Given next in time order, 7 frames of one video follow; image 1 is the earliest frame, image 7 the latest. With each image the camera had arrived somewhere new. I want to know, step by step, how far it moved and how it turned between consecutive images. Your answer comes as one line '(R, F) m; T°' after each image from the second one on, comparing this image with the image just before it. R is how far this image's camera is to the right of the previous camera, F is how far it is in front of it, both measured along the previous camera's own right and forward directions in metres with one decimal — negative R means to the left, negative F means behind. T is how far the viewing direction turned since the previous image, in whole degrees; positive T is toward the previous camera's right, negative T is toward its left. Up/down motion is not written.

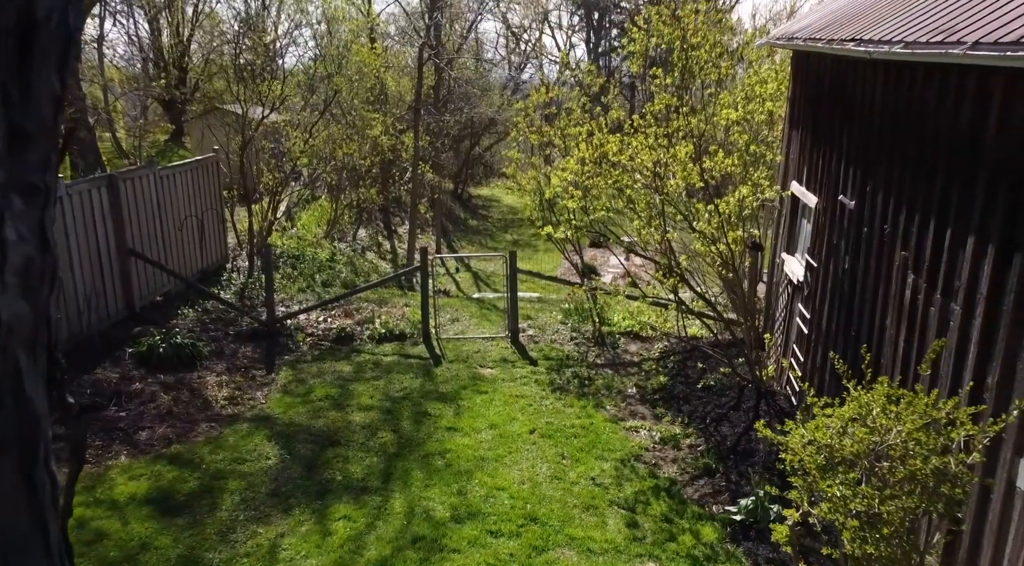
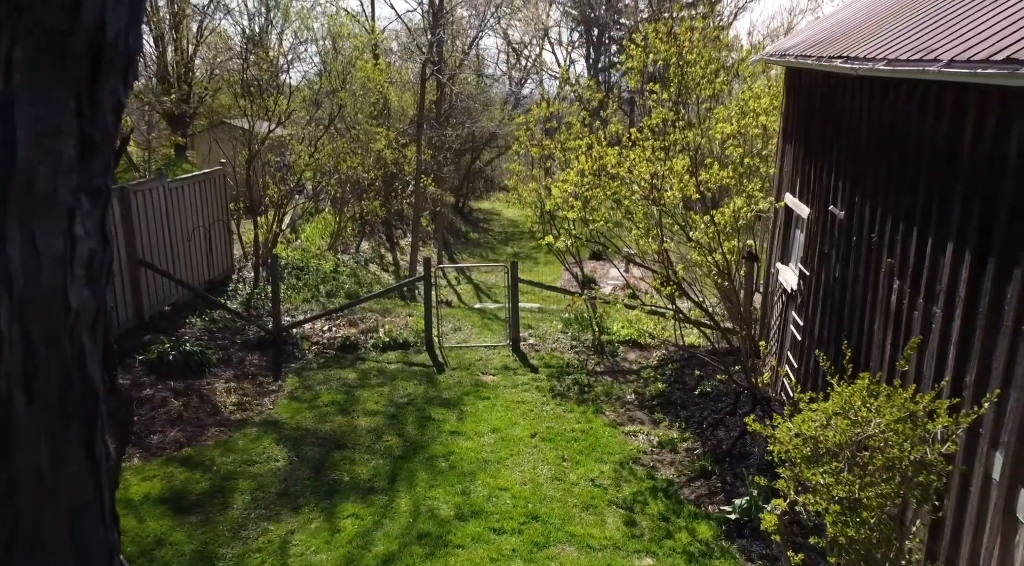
(0.0, -0.2) m; 0°
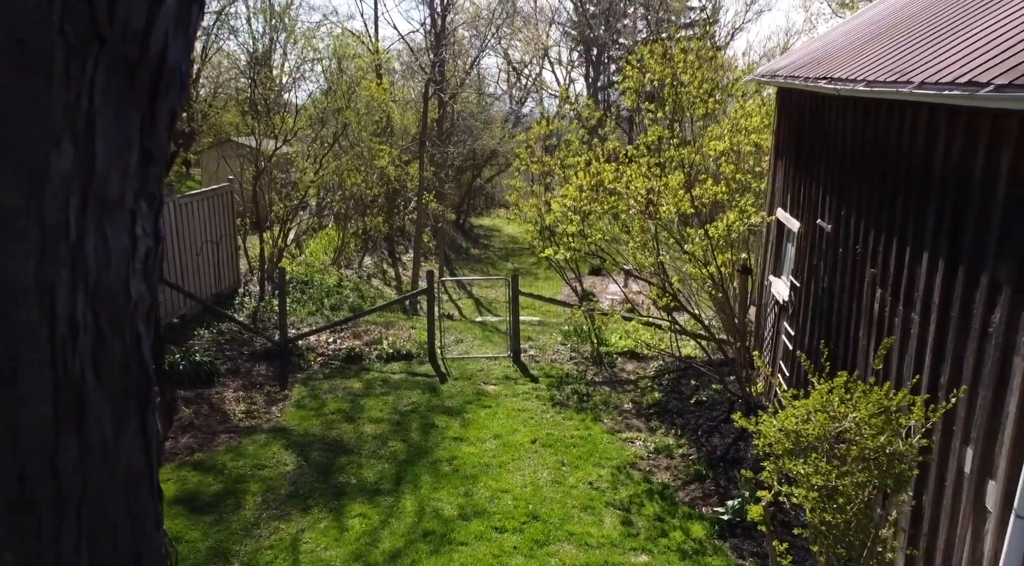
(0.0, -0.3) m; 0°
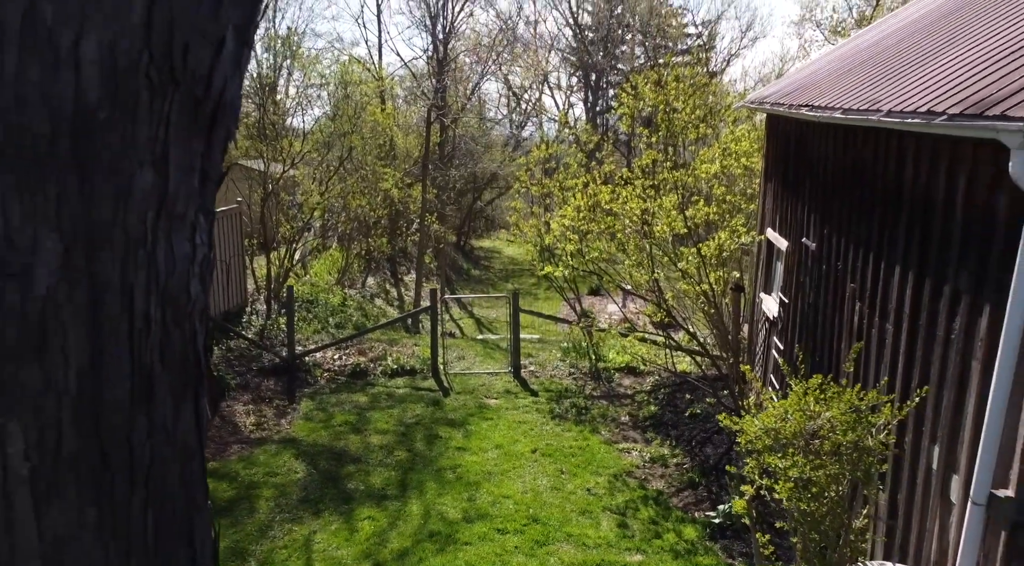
(0.0, -0.3) m; 0°
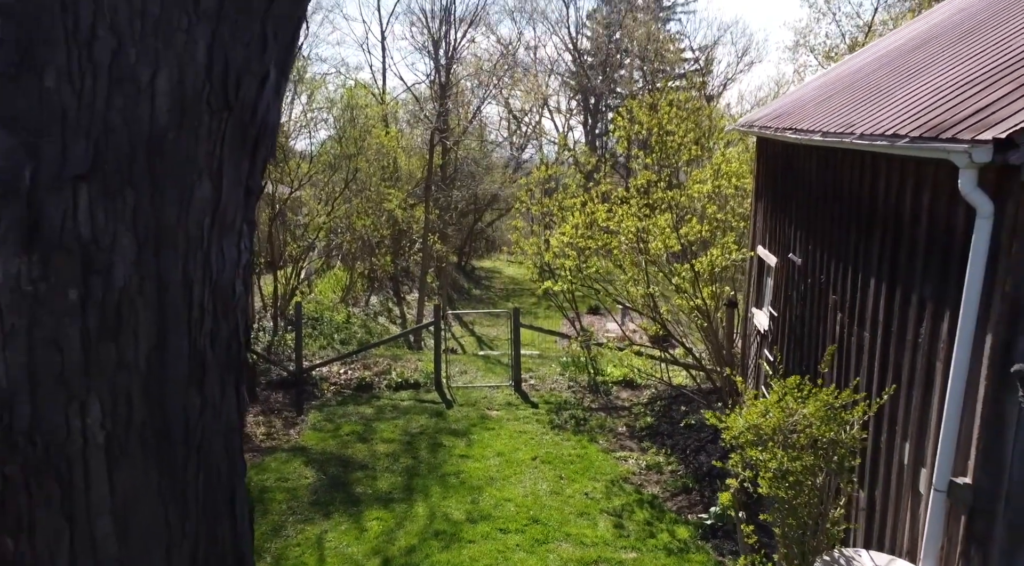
(0.0, -0.3) m; 0°
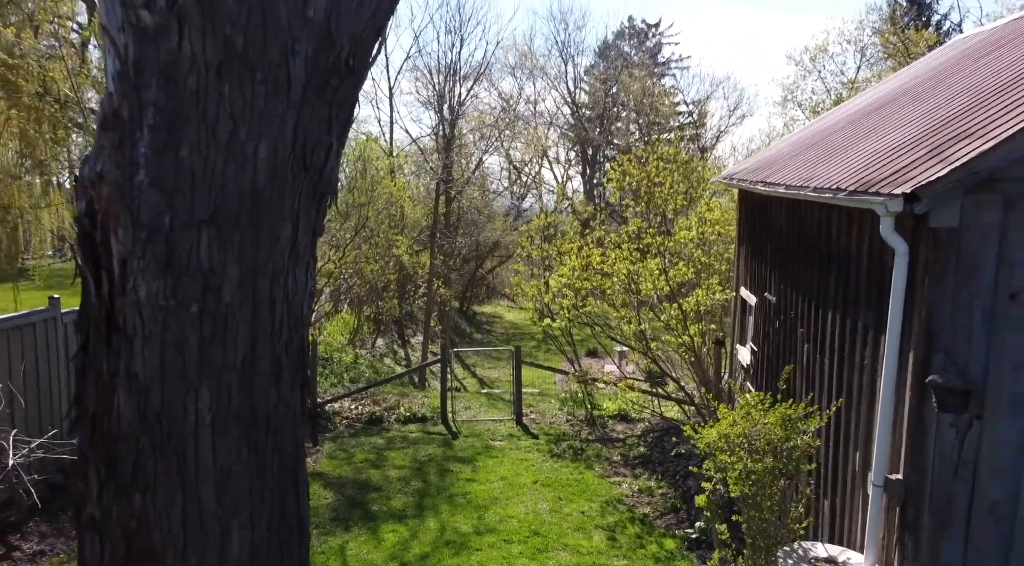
(0.0, -0.8) m; 0°
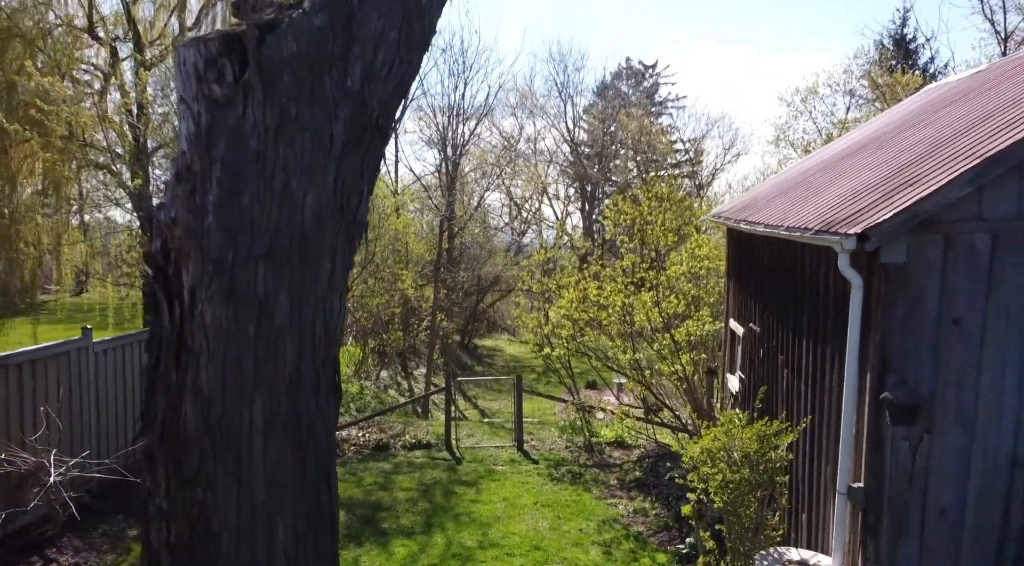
(0.0, -0.6) m; 0°
